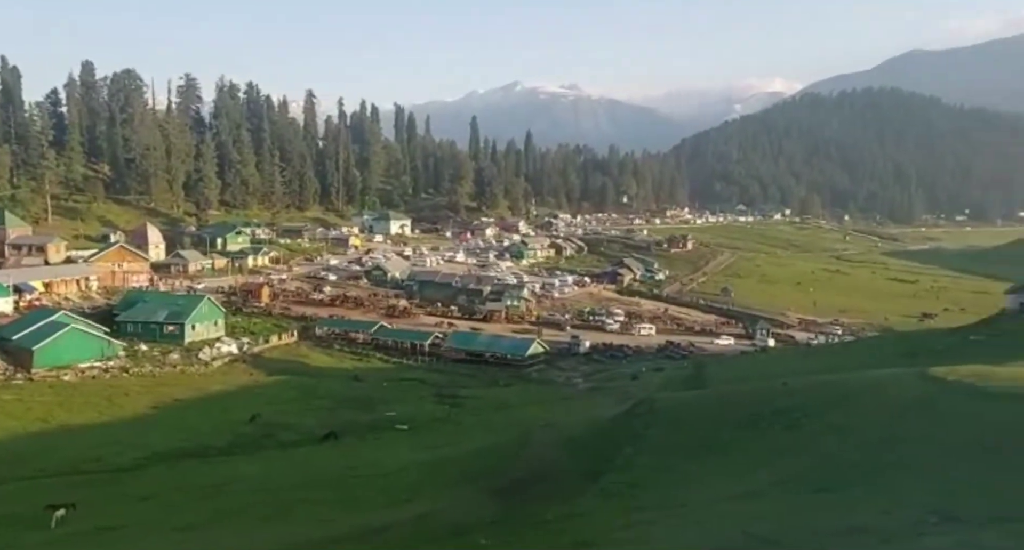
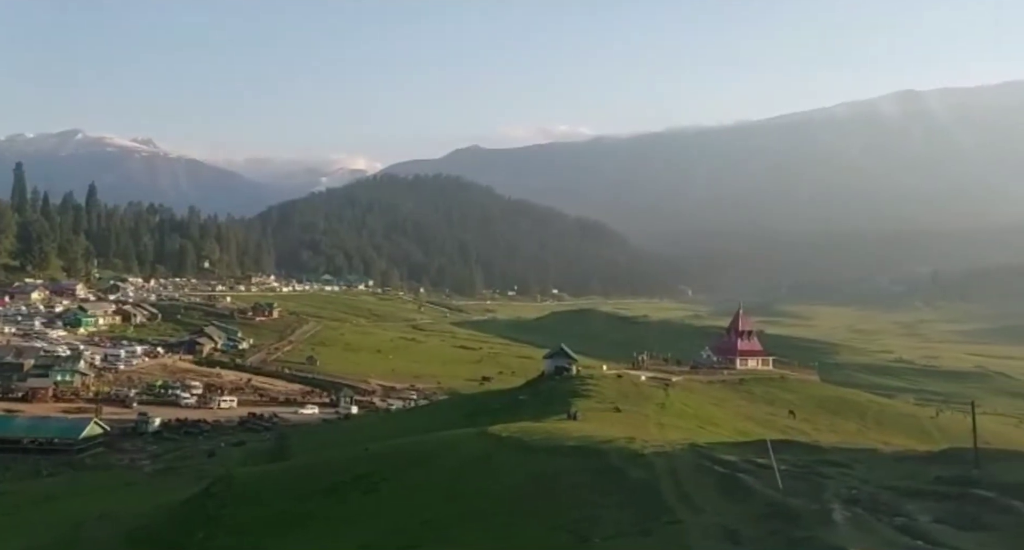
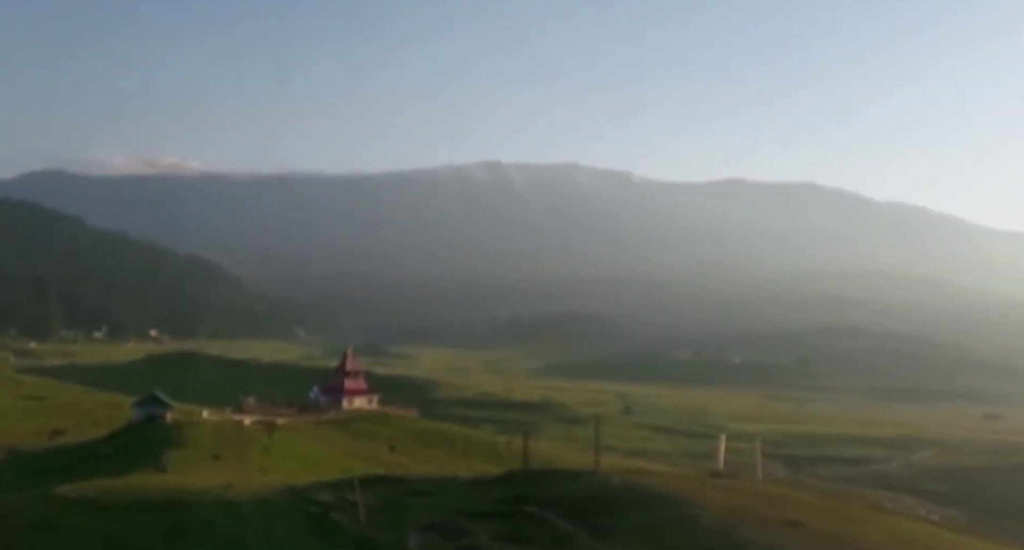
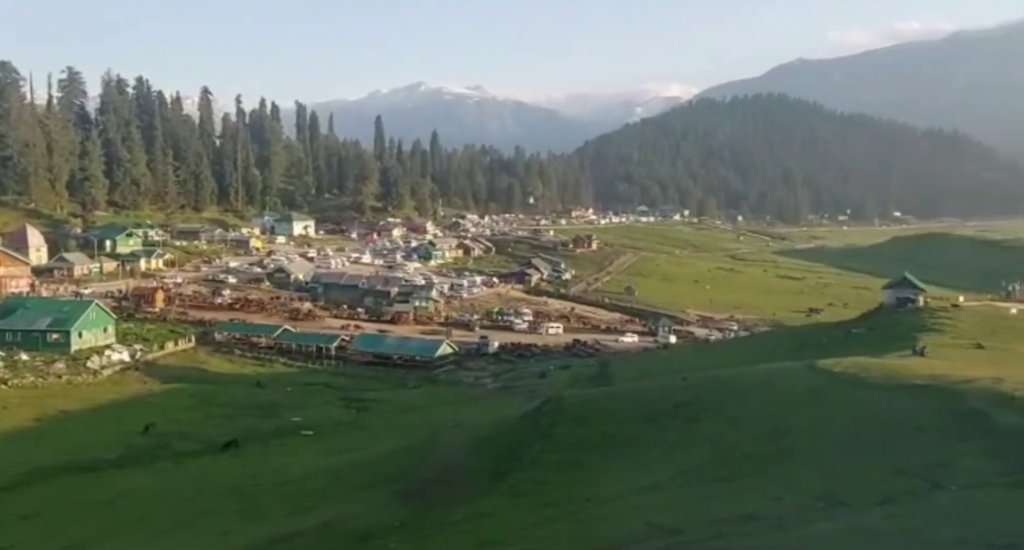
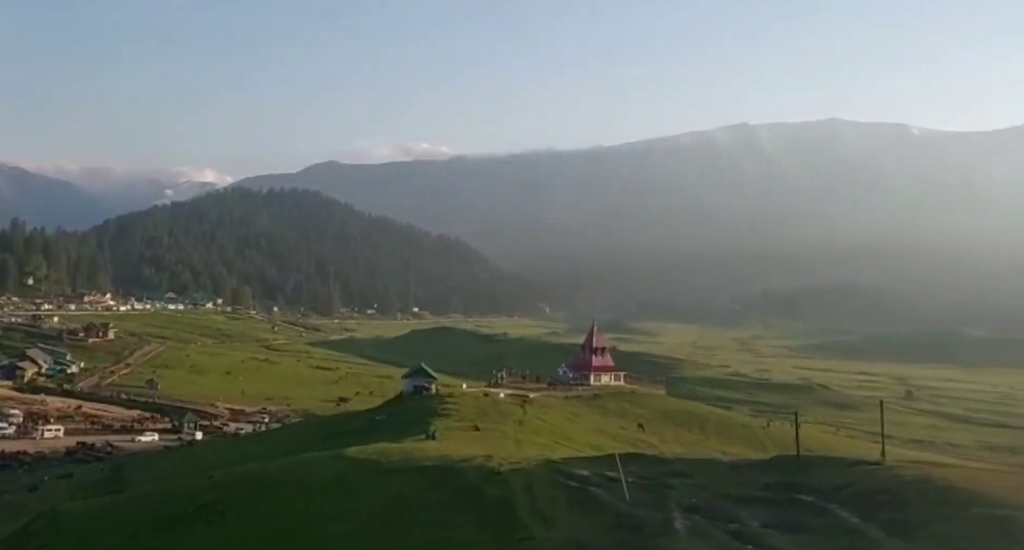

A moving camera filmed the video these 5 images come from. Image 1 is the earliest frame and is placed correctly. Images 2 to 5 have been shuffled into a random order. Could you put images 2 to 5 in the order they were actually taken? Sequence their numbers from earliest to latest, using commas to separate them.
4, 2, 5, 3
